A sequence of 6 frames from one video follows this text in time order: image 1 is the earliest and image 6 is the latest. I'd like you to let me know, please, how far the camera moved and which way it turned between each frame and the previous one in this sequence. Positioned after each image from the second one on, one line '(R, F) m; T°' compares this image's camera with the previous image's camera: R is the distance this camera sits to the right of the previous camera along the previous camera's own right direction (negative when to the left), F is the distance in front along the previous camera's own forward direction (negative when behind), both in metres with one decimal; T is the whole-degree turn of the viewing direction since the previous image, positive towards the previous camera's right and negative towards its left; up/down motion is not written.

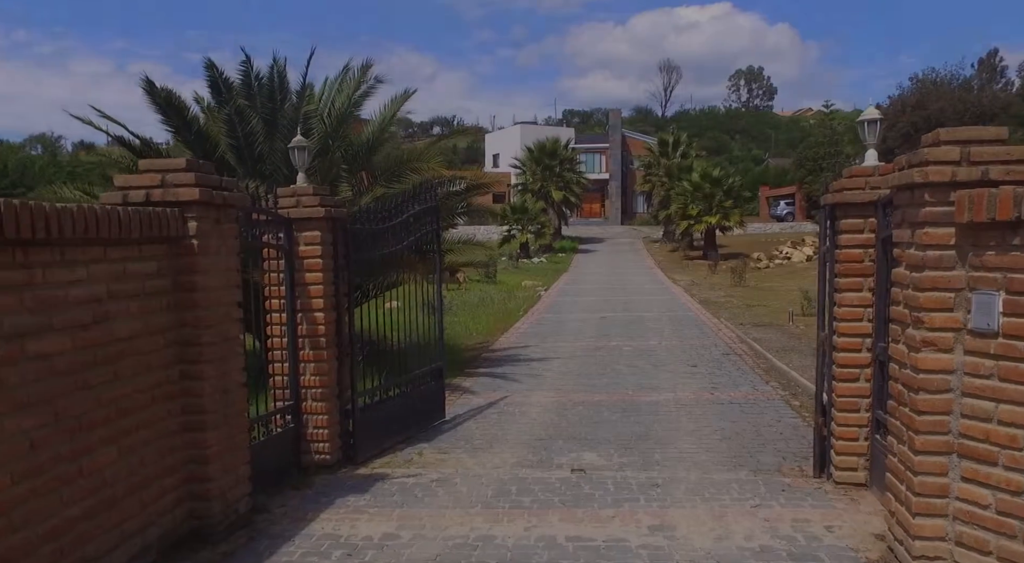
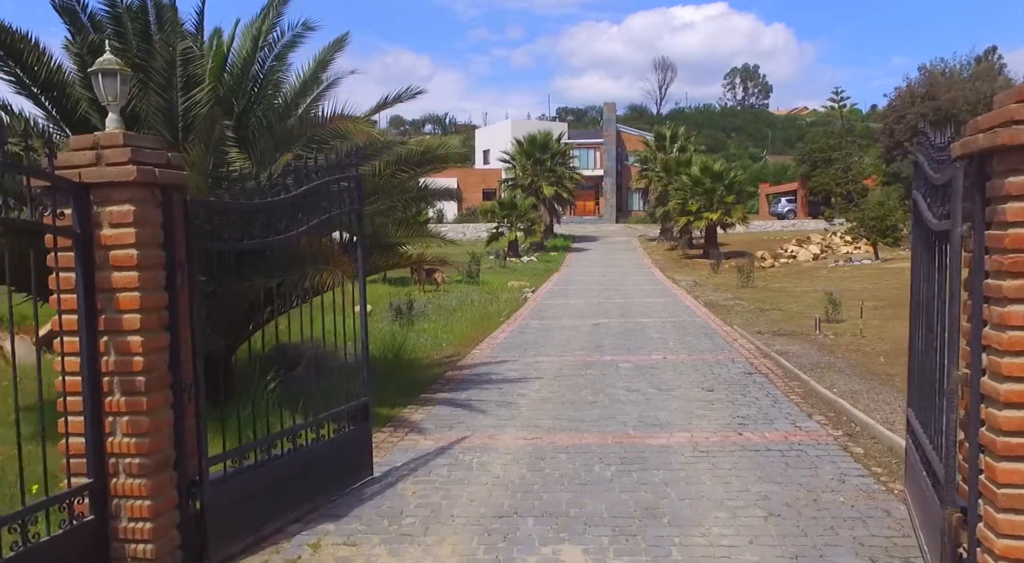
(+0.3, +2.5) m; 0°
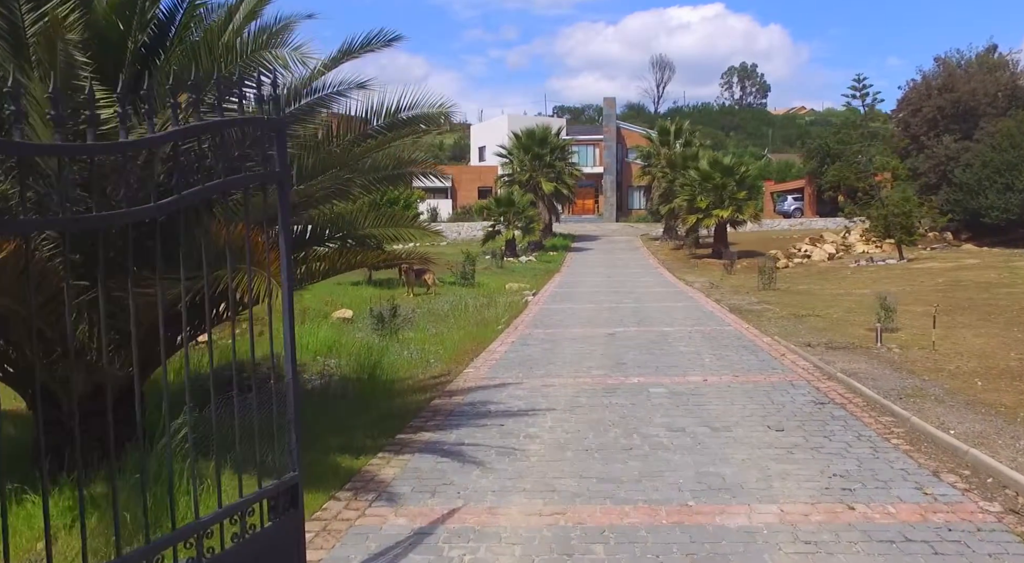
(-0.1, +2.3) m; 0°
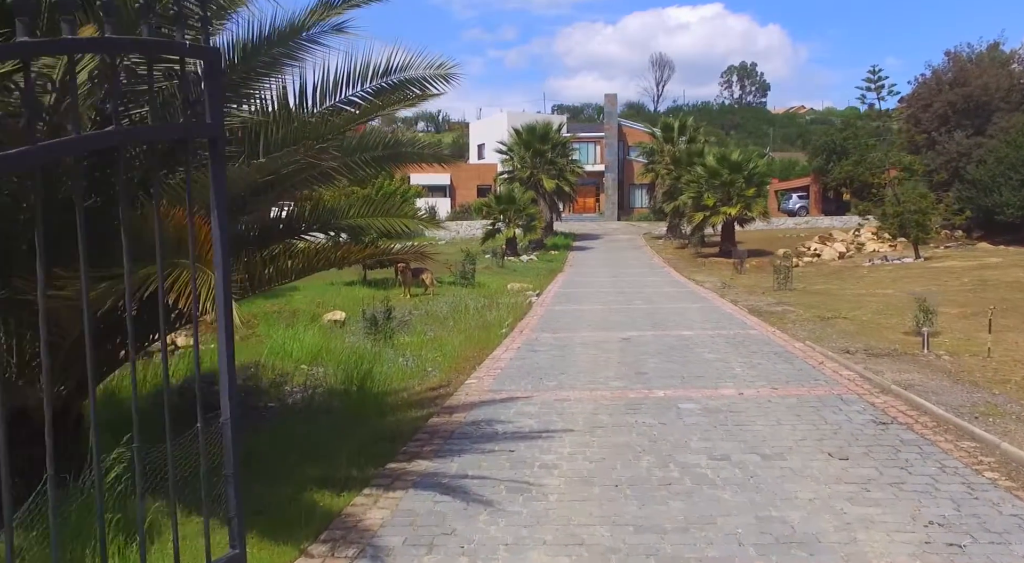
(-0.1, +1.2) m; 0°
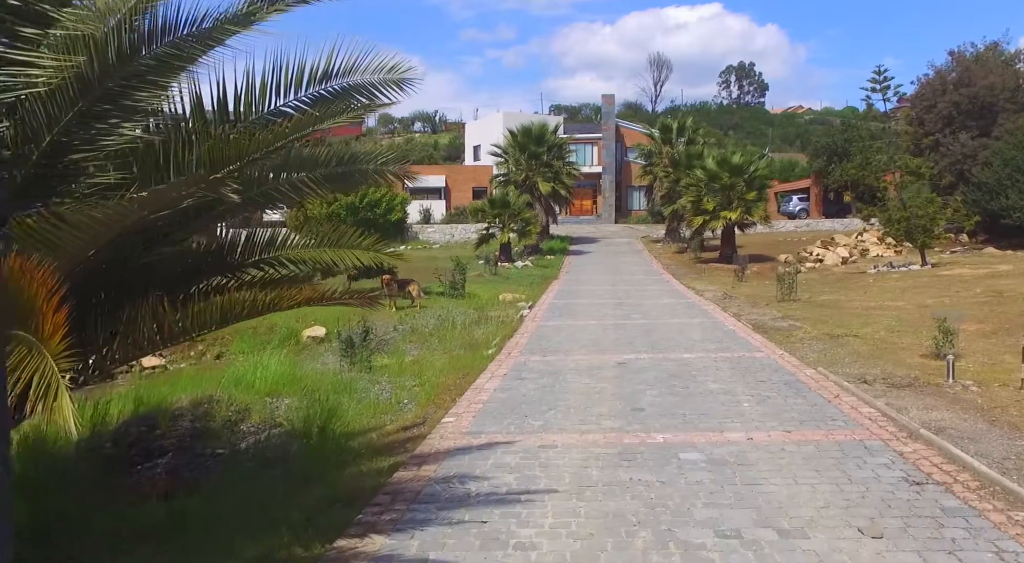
(+0.2, +1.0) m; 0°
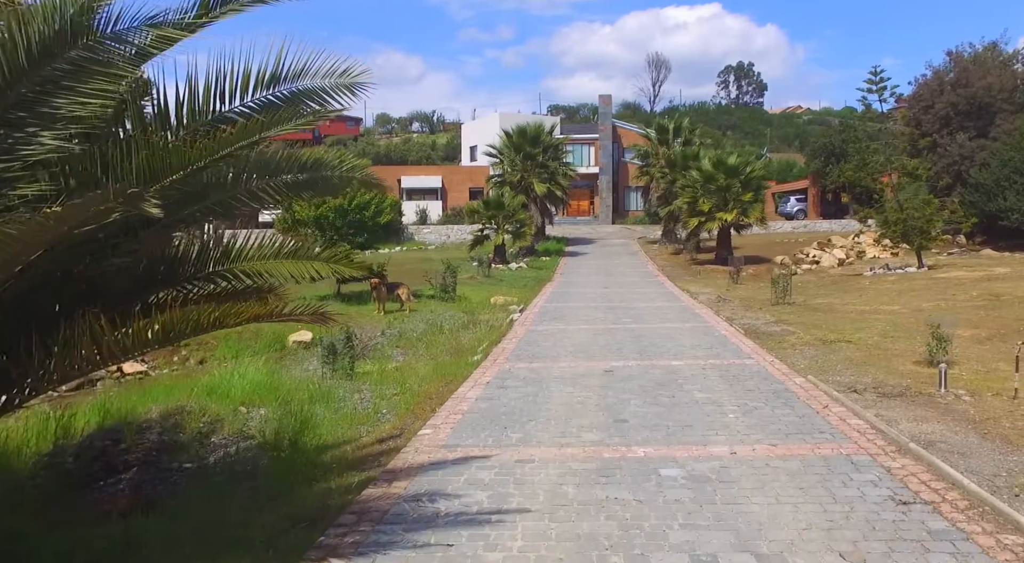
(+0.2, +0.2) m; 0°
